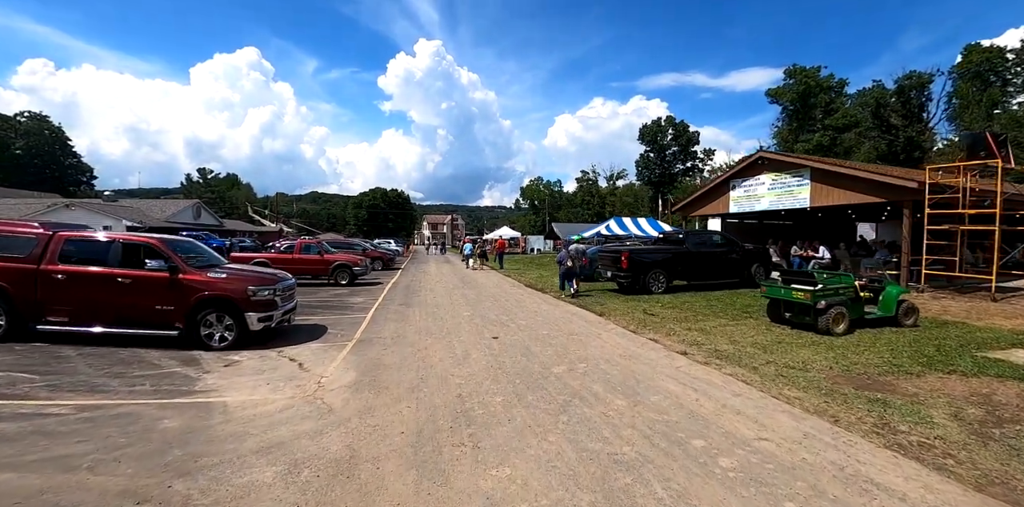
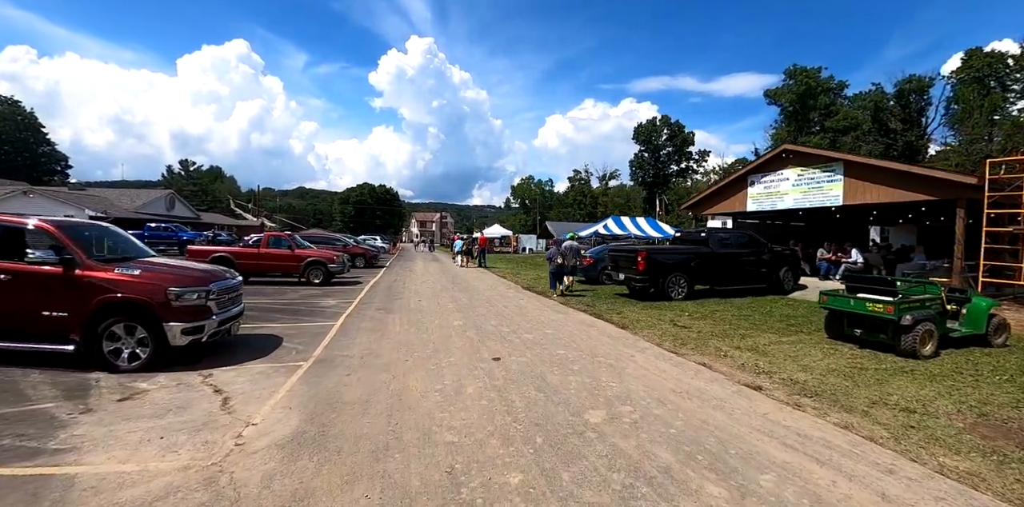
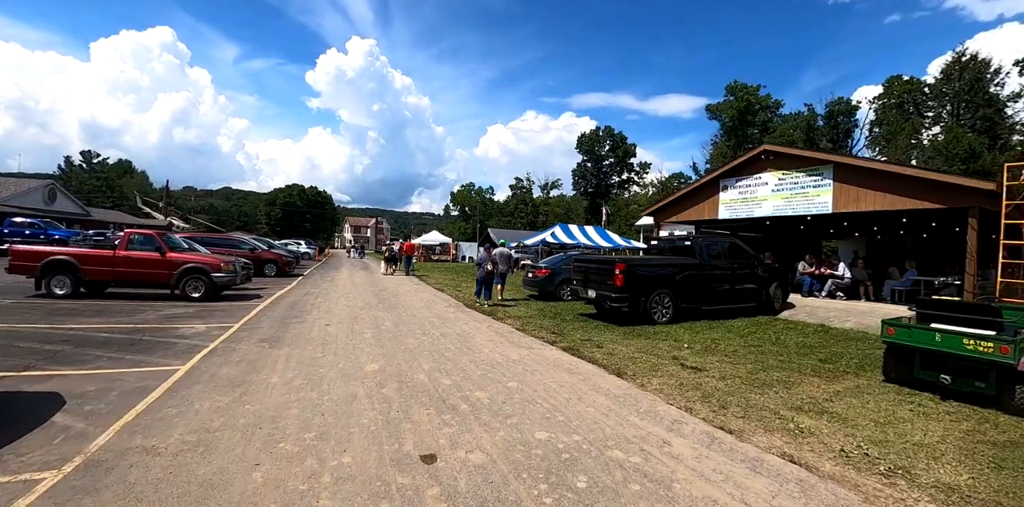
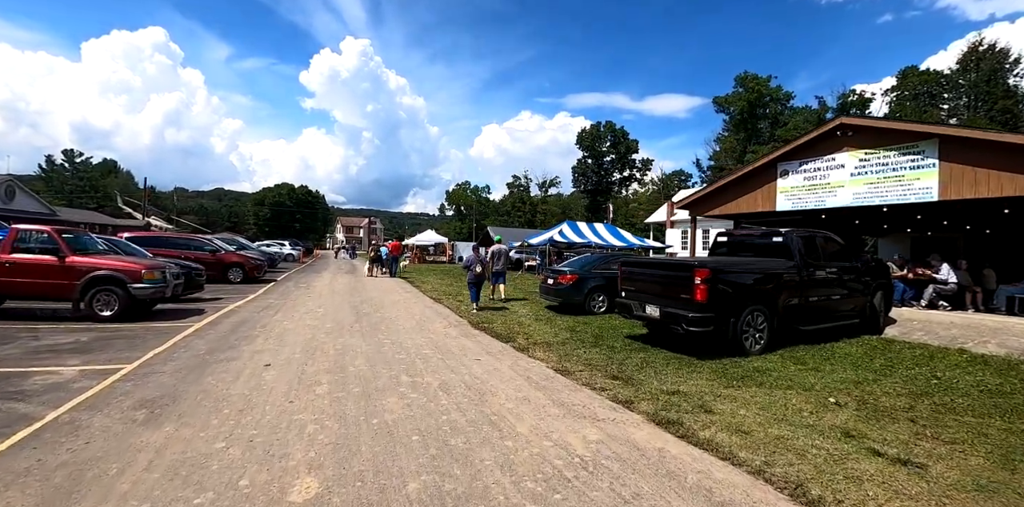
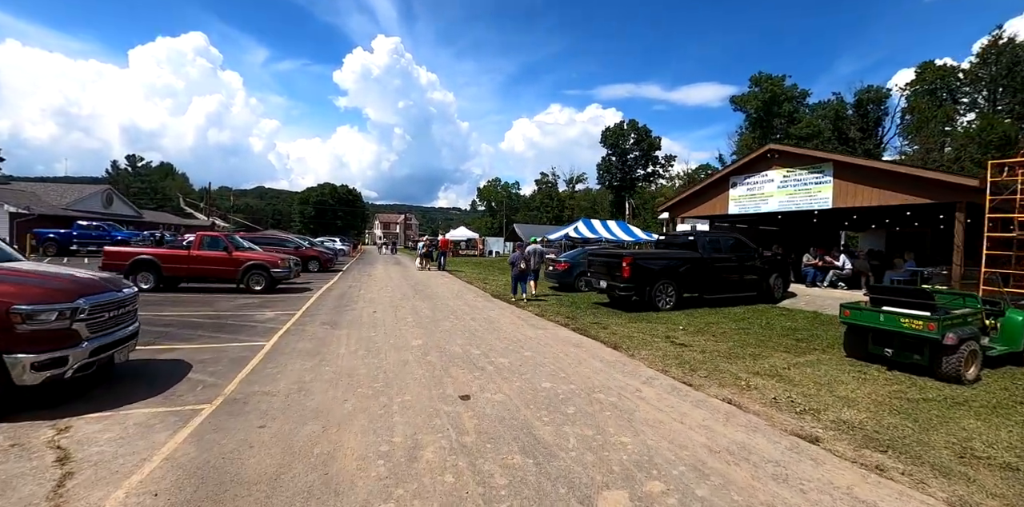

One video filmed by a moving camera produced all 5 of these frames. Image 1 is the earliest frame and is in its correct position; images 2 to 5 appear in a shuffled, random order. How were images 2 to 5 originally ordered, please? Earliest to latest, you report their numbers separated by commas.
2, 5, 3, 4
